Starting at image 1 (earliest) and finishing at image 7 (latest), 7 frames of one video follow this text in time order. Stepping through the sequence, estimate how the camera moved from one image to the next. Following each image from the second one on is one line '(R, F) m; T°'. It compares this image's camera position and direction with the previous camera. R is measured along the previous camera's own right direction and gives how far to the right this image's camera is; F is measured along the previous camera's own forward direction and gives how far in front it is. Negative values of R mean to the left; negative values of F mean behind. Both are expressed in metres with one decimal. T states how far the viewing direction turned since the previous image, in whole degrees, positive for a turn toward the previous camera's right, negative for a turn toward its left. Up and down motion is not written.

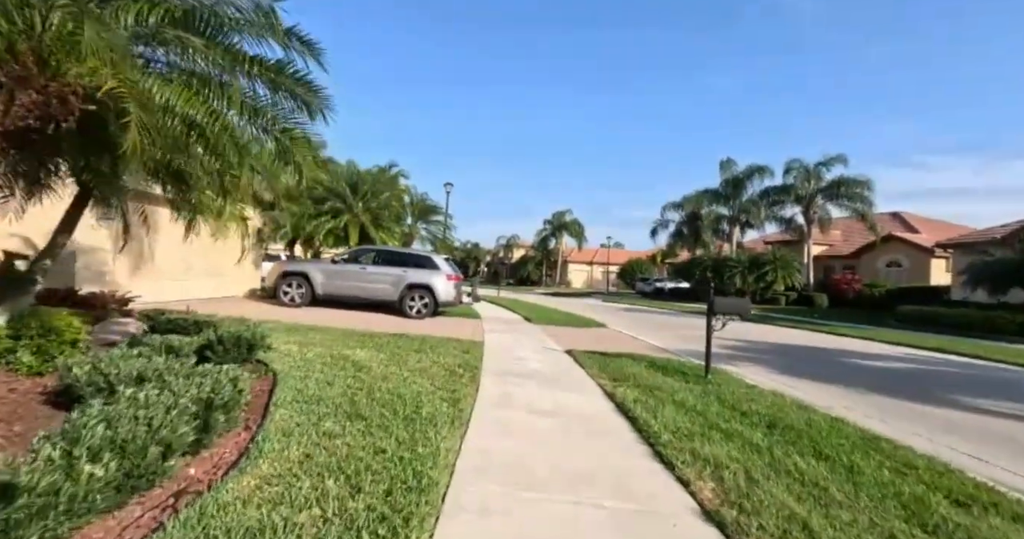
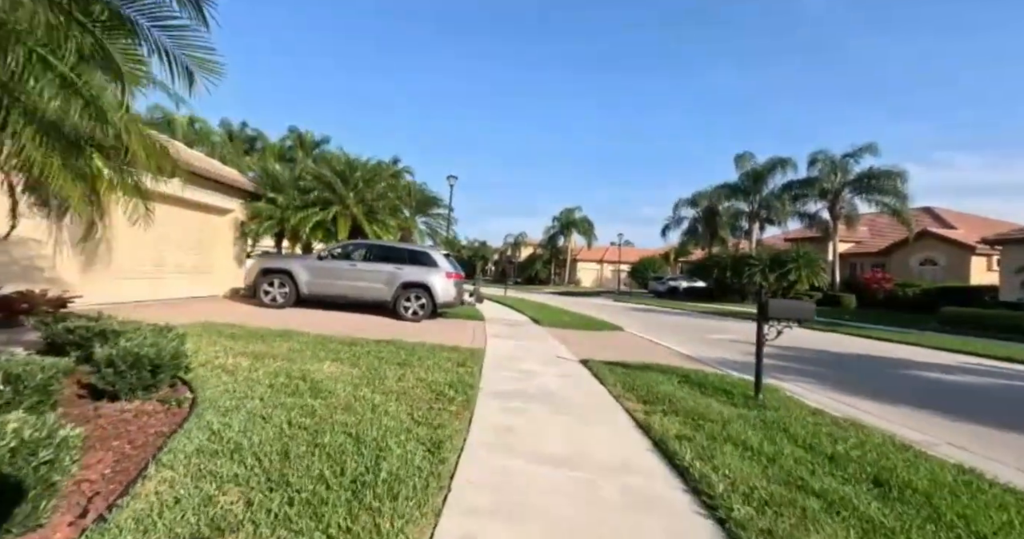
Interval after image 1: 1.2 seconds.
(0.0, +1.4) m; -1°
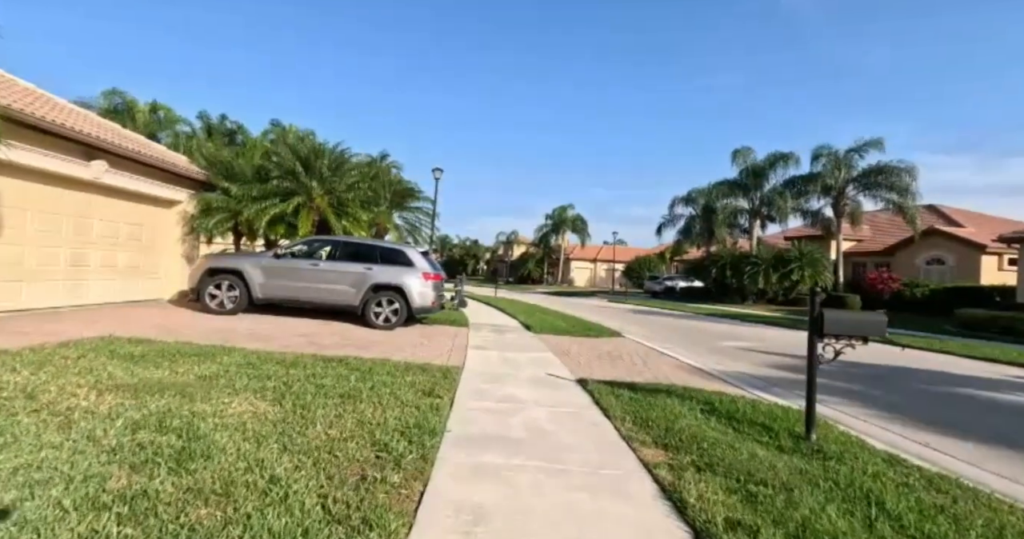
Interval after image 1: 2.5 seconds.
(+0.2, +1.5) m; +1°
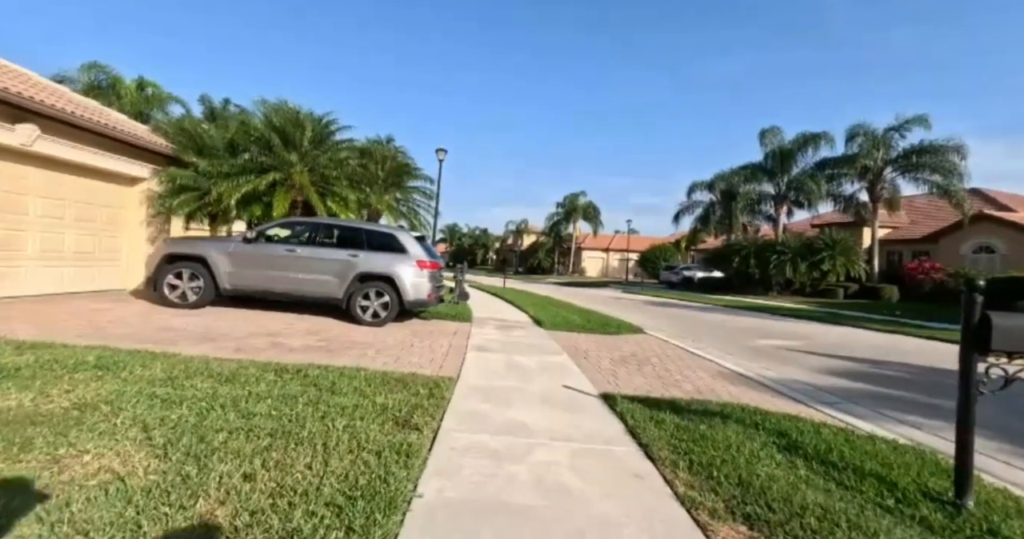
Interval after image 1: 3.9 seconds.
(0.0, +1.6) m; -1°
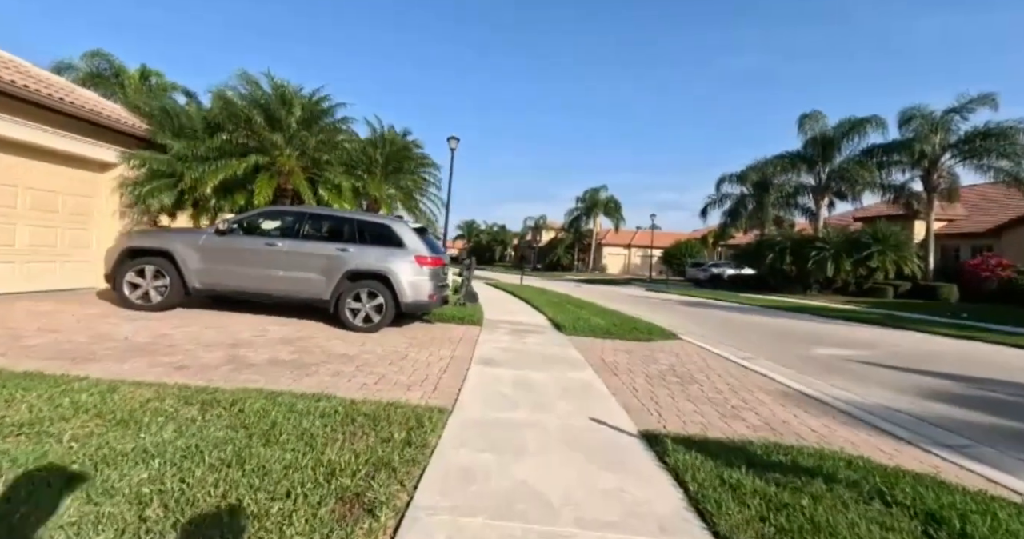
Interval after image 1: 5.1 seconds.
(+0.1, +1.5) m; -2°
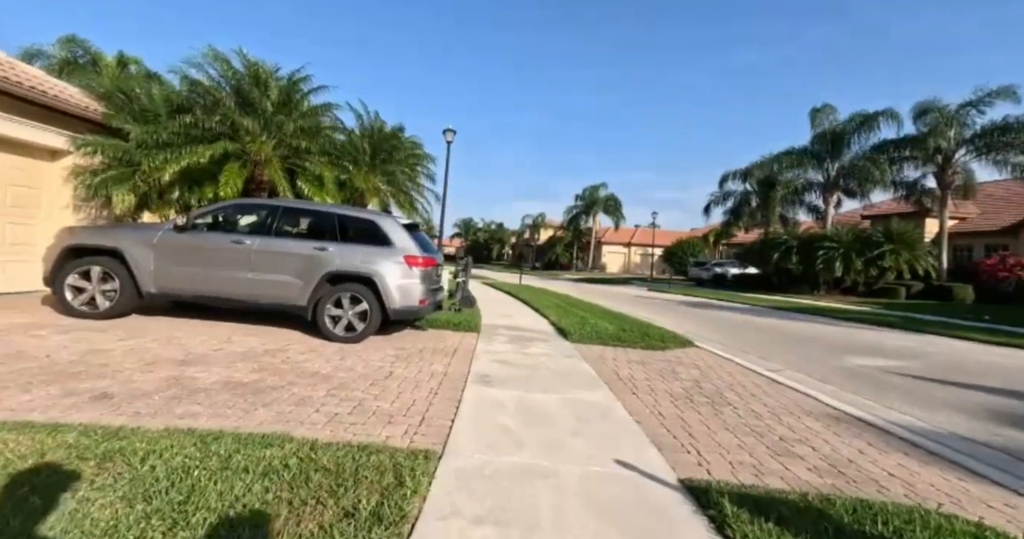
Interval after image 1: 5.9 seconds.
(-0.1, +1.0) m; 0°
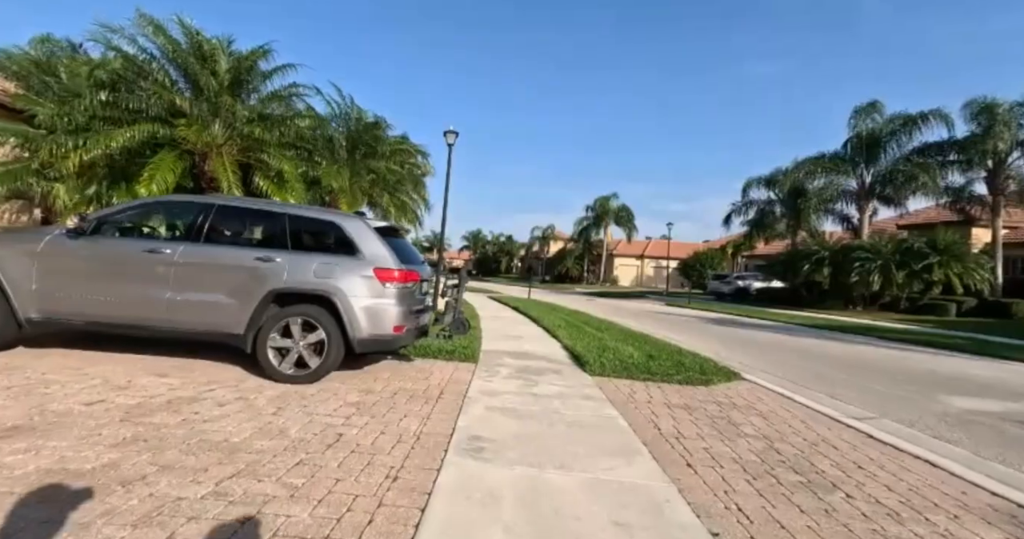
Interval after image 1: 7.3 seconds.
(+0.1, +1.8) m; -1°
